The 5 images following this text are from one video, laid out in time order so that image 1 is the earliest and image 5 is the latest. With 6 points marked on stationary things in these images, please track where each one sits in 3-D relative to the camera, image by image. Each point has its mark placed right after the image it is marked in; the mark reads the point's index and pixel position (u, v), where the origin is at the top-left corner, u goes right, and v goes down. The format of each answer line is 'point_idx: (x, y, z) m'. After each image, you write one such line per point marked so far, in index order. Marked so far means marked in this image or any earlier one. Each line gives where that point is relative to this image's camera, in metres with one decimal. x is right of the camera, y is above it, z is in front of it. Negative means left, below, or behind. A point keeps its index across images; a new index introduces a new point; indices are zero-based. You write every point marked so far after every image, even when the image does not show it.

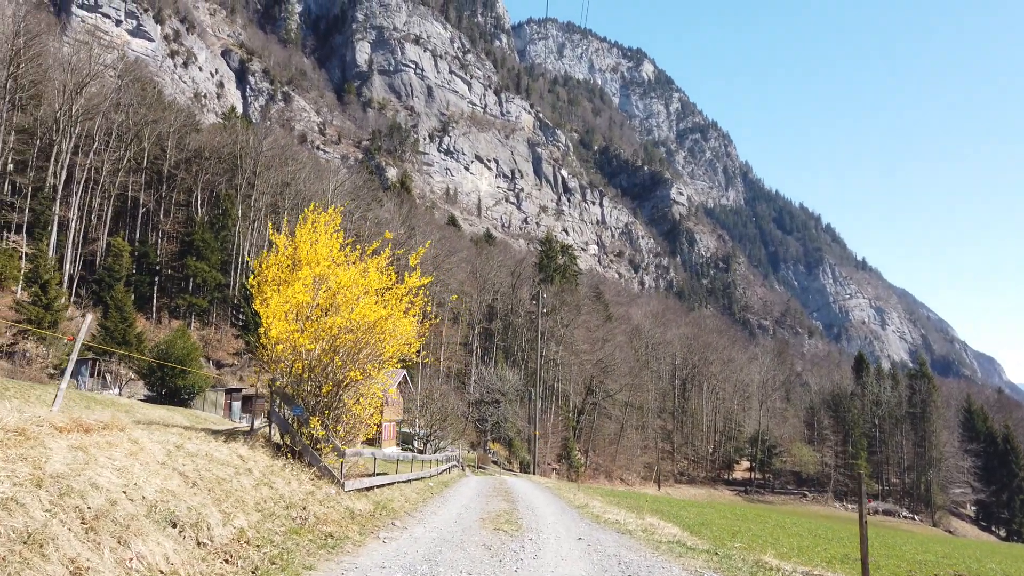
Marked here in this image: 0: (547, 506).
0: (+0.5, -3.3, +11.3) m
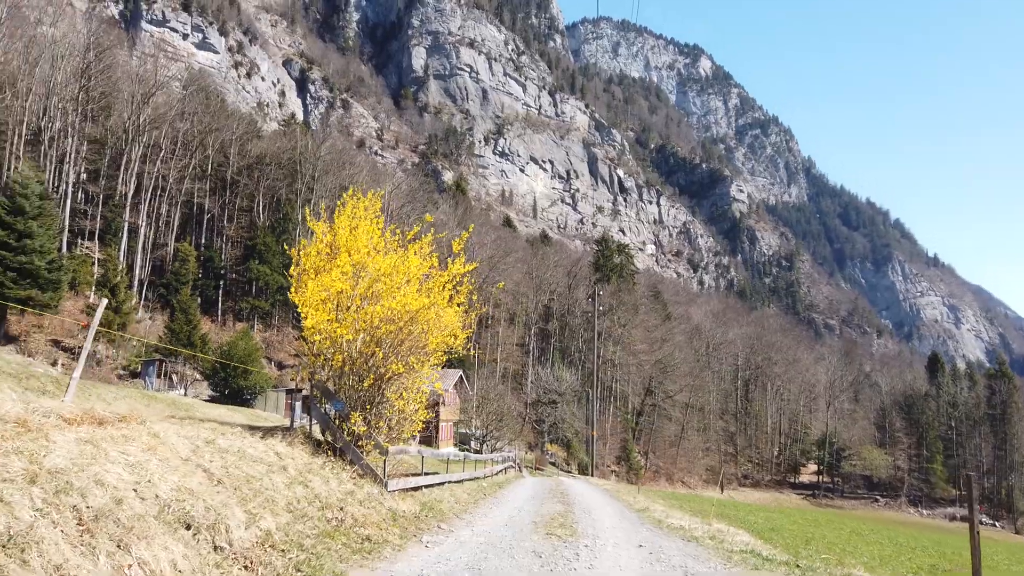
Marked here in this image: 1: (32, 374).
0: (+1.3, -3.1, +10.7) m
1: (-10.8, -2.0, +17.3) m
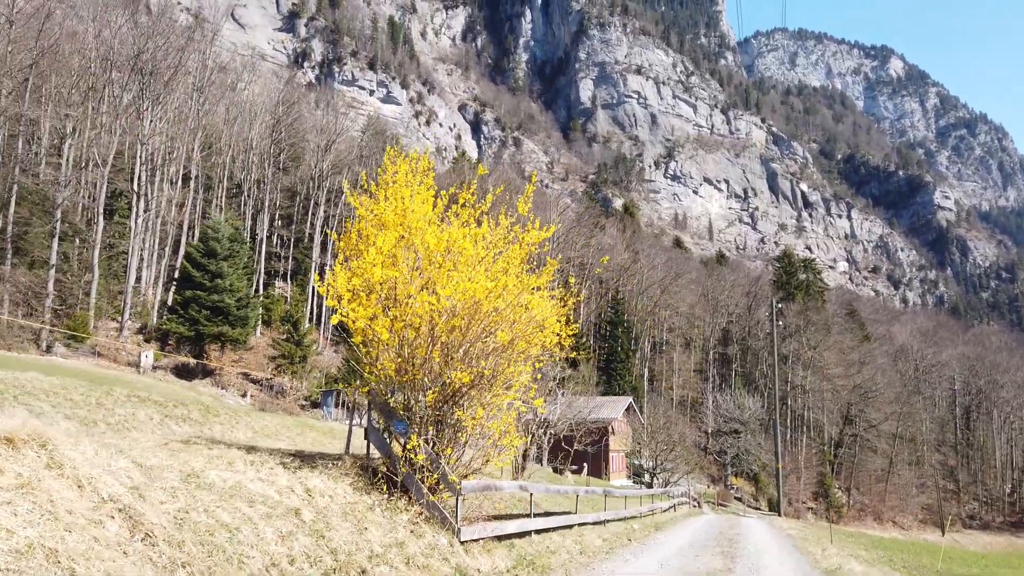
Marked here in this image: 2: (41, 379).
0: (+3.0, -3.1, +8.3) m
1: (-7.4, -2.6, +17.5) m
2: (-8.0, -1.5, +12.9) m
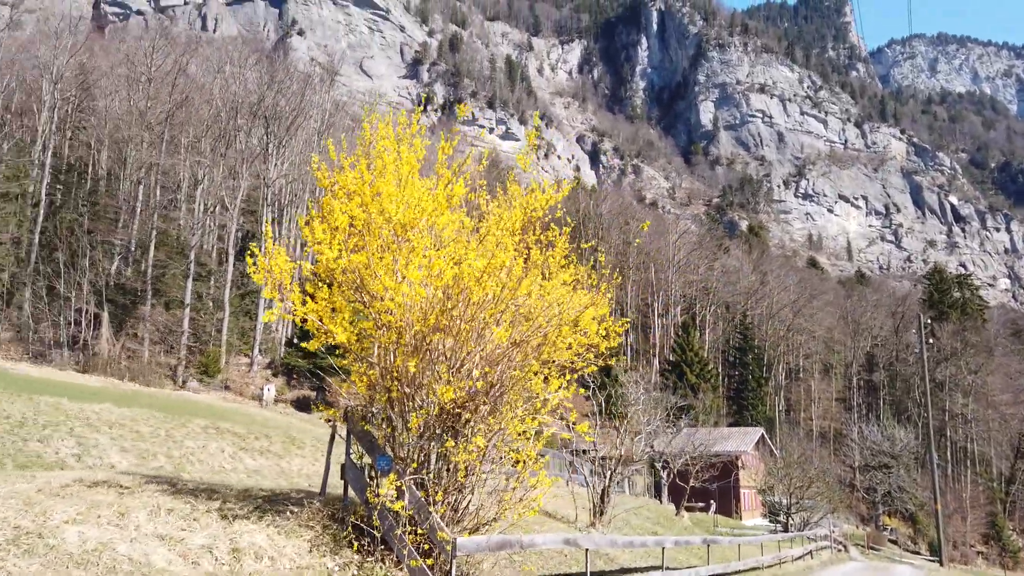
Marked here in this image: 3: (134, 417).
0: (+3.6, -3.0, +6.2) m
1: (-5.1, -3.3, +17.0) m
2: (-6.5, -2.0, +12.5) m
3: (-6.1, -2.1, +12.2) m
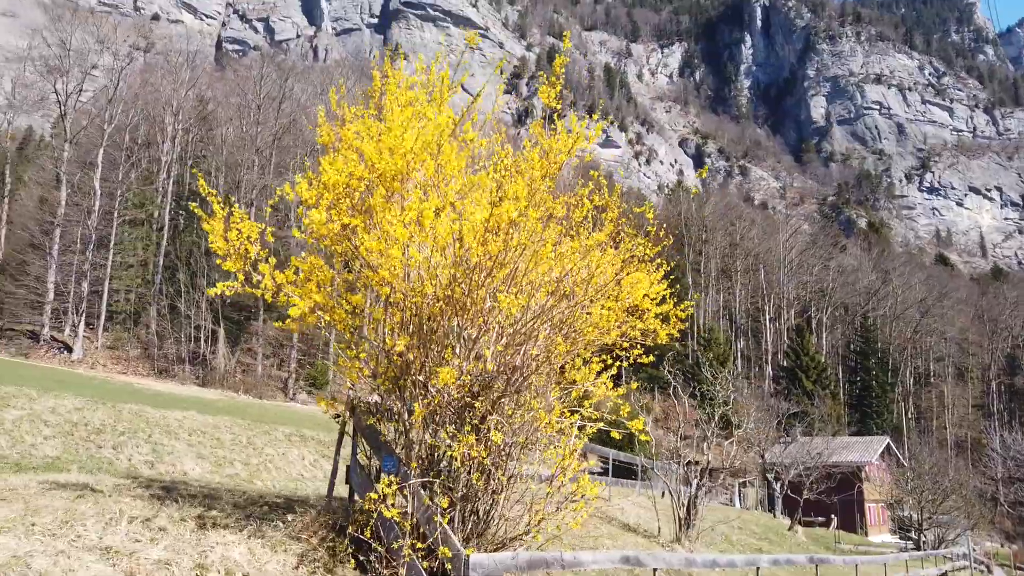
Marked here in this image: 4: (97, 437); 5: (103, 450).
0: (+4.0, -2.7, +5.0) m
1: (-3.1, -3.4, +16.8) m
2: (-5.2, -2.1, +12.6) m
3: (-4.8, -2.2, +12.2) m
4: (-5.2, -1.9, +9.4) m
5: (-4.8, -1.9, +9.0) m
